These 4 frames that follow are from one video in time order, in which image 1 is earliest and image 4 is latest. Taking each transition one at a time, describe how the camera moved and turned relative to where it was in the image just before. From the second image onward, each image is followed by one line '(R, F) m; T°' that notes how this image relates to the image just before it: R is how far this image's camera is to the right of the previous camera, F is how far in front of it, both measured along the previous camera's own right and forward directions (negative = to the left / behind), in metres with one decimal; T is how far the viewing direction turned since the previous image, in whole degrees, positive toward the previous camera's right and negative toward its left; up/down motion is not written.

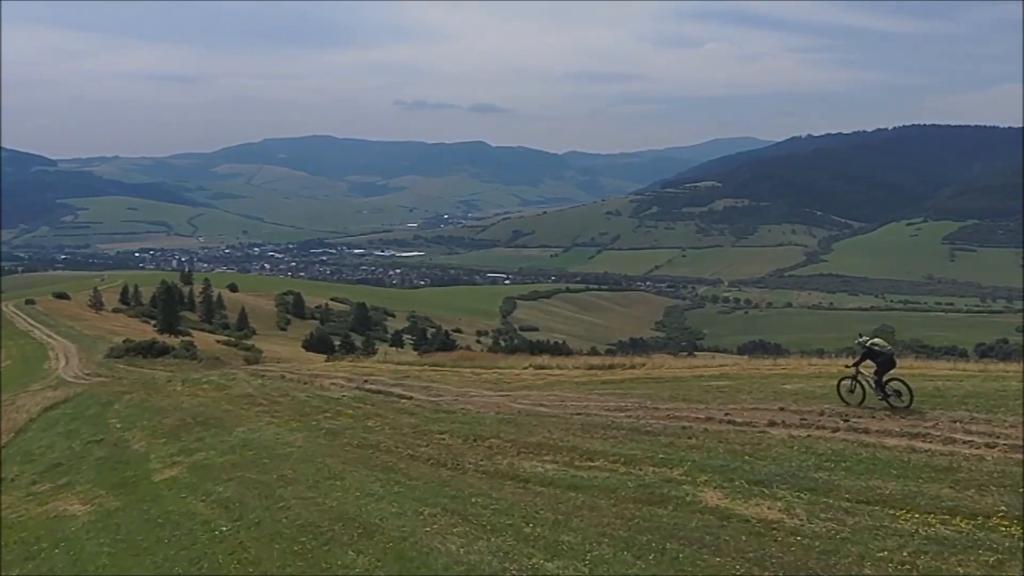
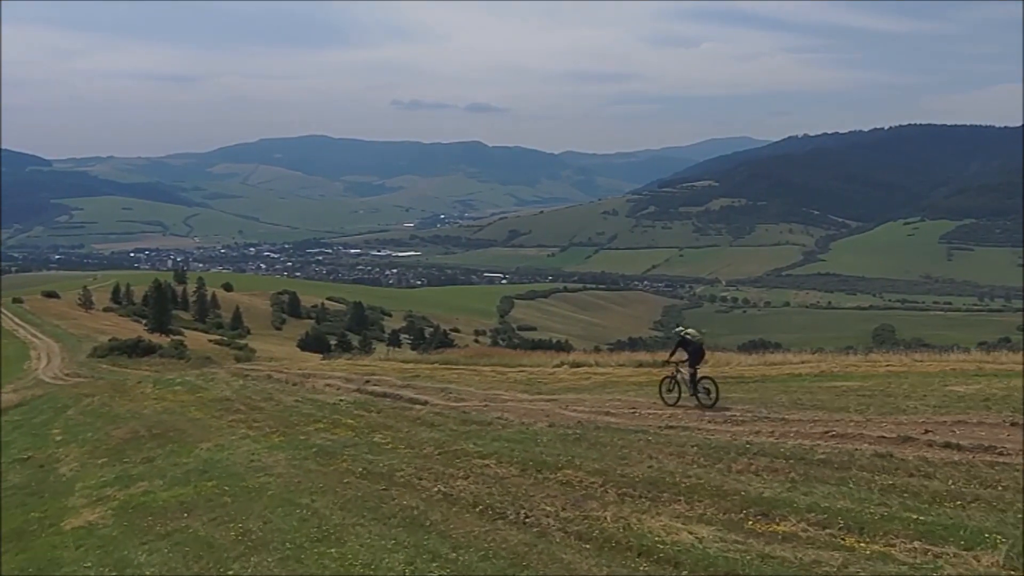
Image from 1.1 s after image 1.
(-0.3, +1.7) m; 0°
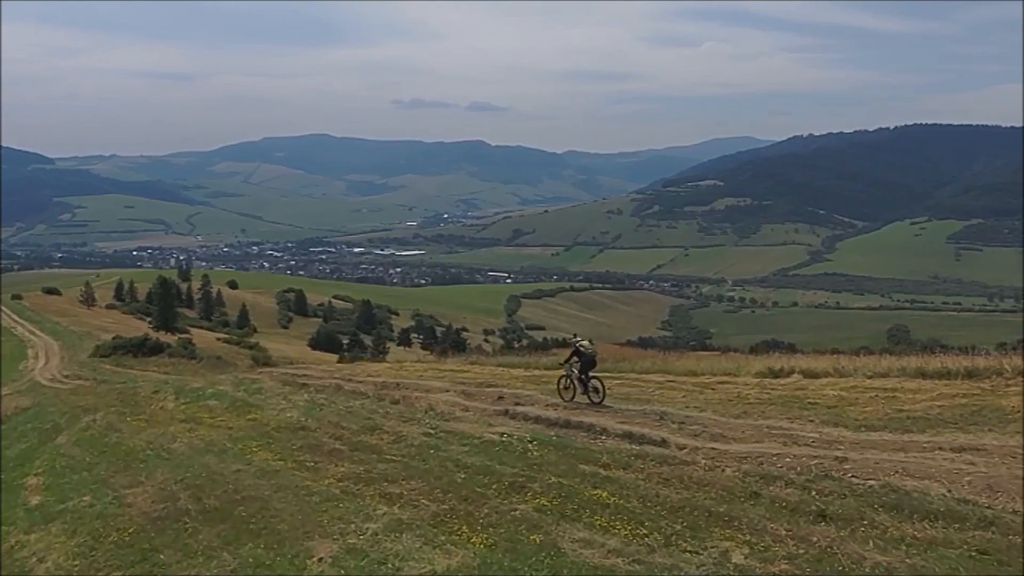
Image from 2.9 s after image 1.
(-1.4, +2.8) m; 0°
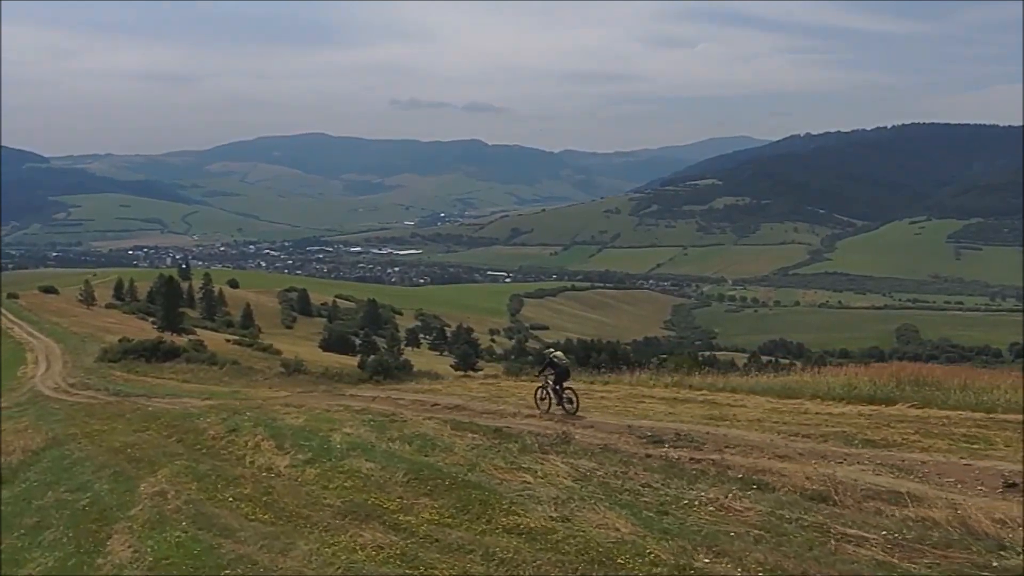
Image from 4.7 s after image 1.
(-1.9, +3.0) m; 0°
